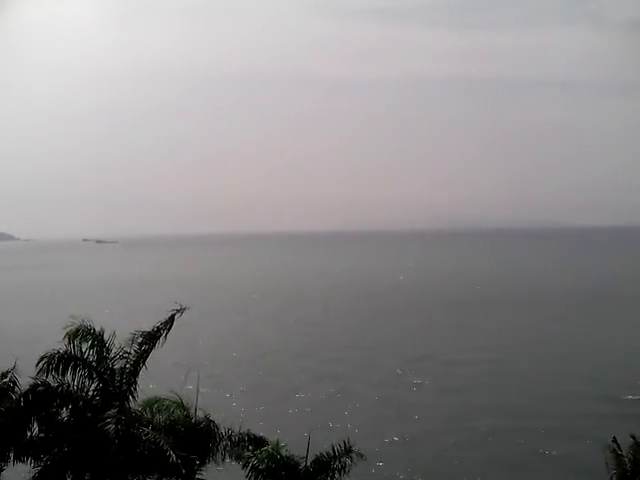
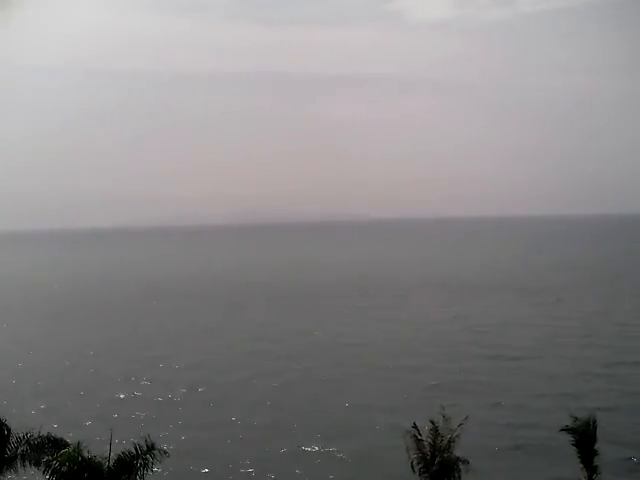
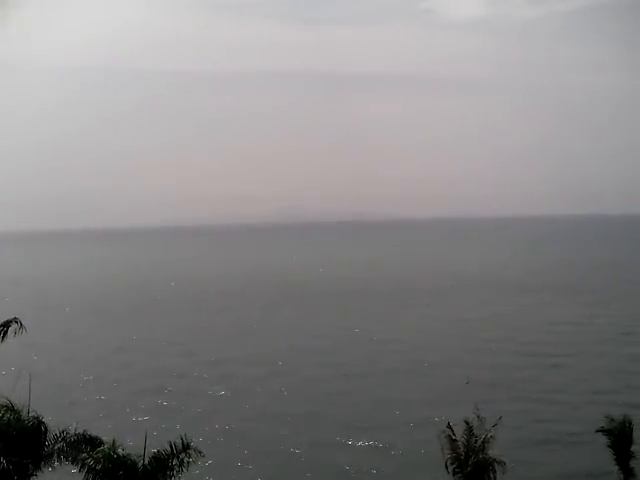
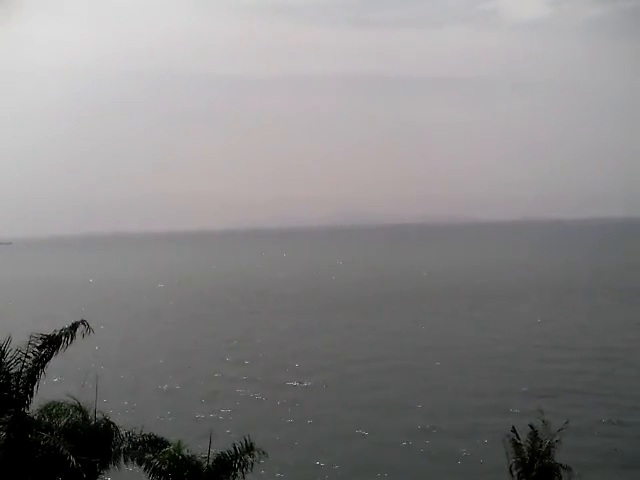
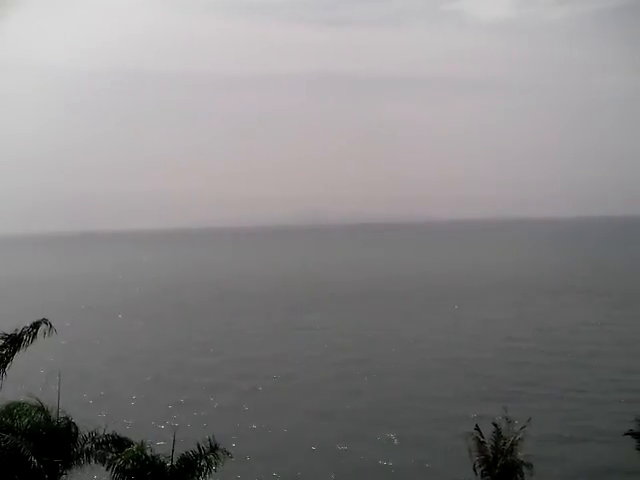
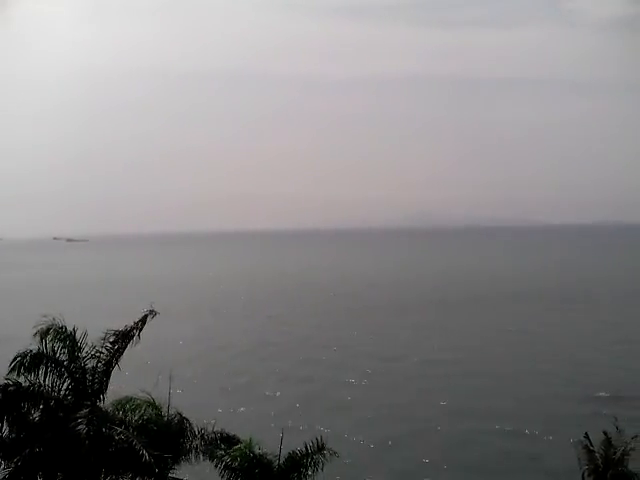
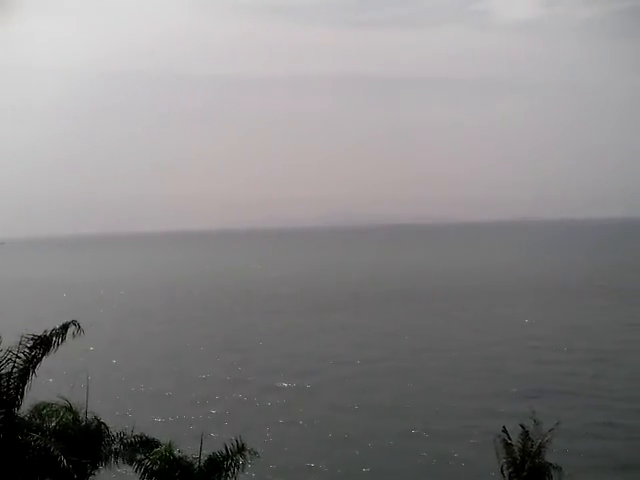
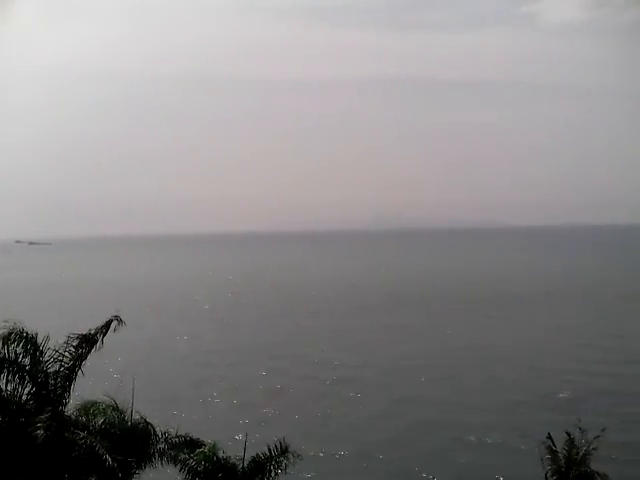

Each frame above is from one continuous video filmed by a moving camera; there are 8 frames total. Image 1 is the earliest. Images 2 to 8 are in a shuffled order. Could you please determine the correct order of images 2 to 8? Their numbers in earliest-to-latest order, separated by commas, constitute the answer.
6, 8, 4, 7, 5, 3, 2
